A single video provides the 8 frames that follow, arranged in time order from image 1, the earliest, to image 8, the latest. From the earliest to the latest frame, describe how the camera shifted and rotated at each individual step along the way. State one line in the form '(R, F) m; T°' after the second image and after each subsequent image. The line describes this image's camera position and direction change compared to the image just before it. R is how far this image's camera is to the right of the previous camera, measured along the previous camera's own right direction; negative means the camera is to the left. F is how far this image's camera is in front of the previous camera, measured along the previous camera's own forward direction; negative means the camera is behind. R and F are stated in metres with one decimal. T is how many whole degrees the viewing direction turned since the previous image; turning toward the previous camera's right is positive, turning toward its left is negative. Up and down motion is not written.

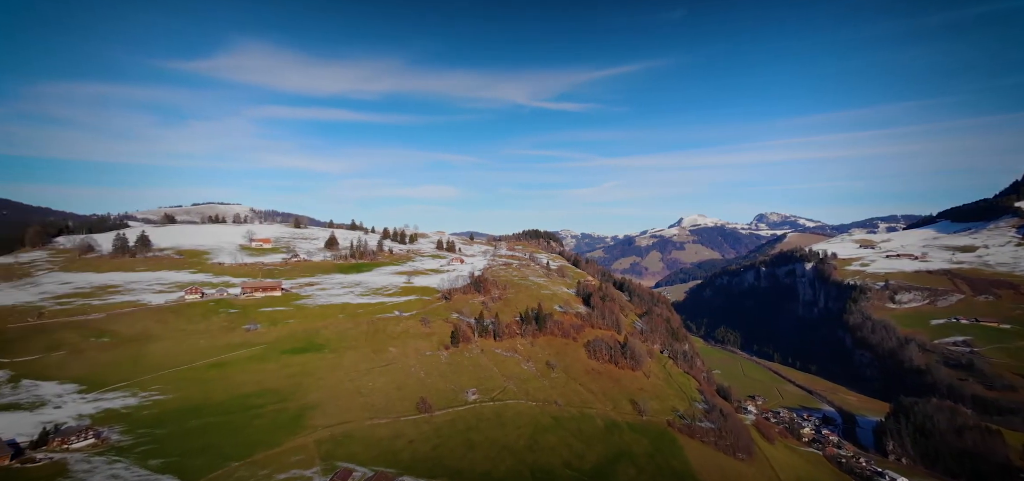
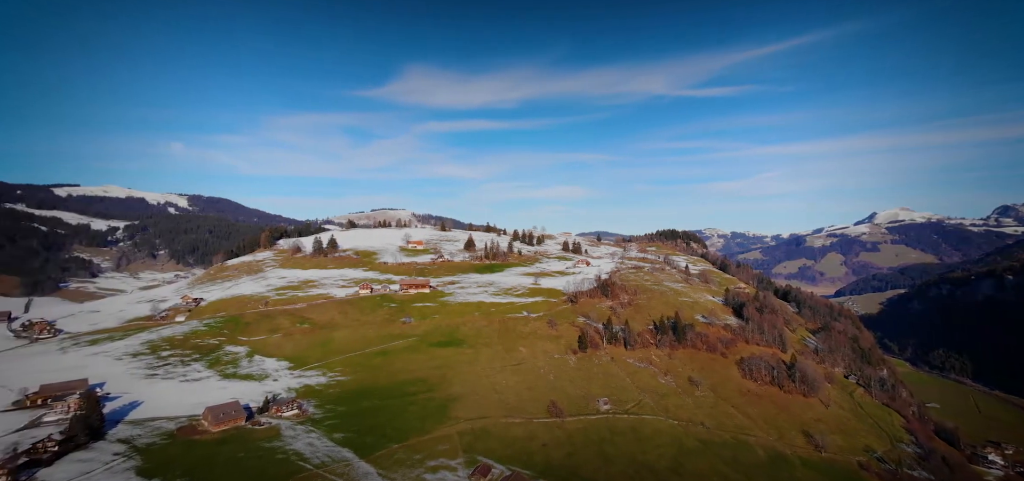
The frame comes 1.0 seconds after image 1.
(+5.3, +4.0) m; -20°
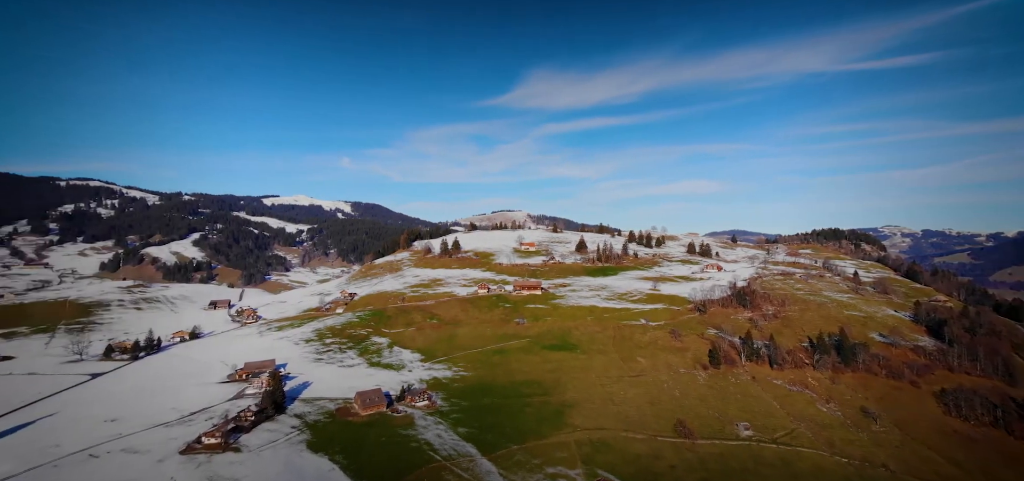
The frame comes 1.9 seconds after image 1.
(+2.5, +5.6) m; -16°
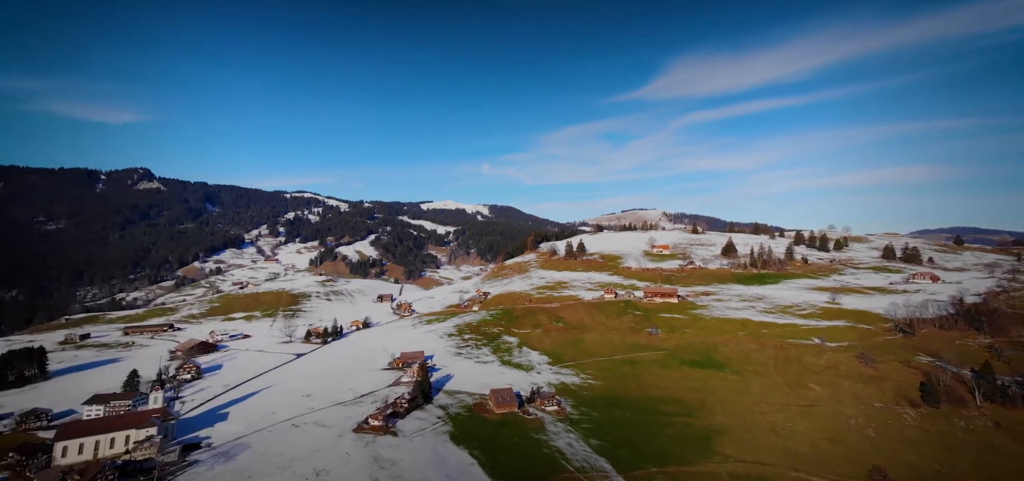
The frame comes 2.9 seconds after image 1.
(+0.5, +6.8) m; -15°
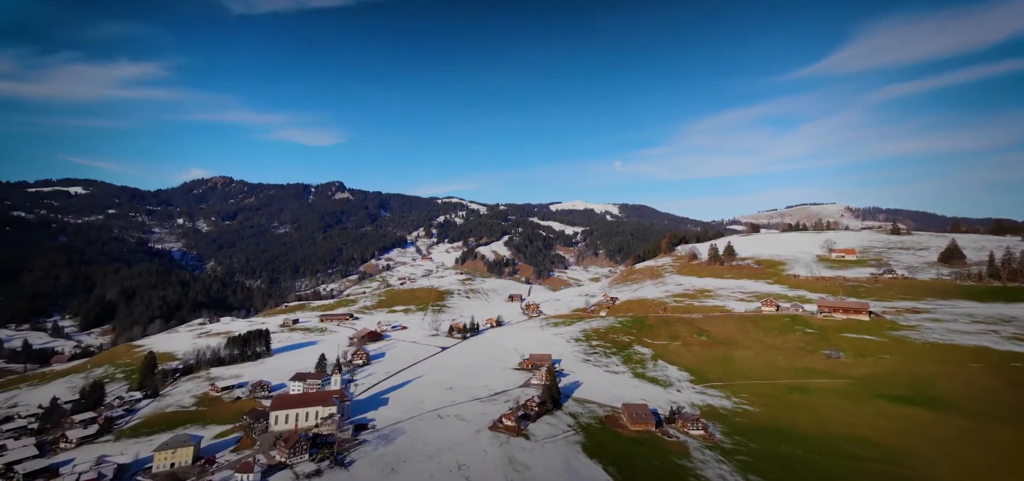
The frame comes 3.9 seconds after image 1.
(-1.4, +5.7) m; -14°
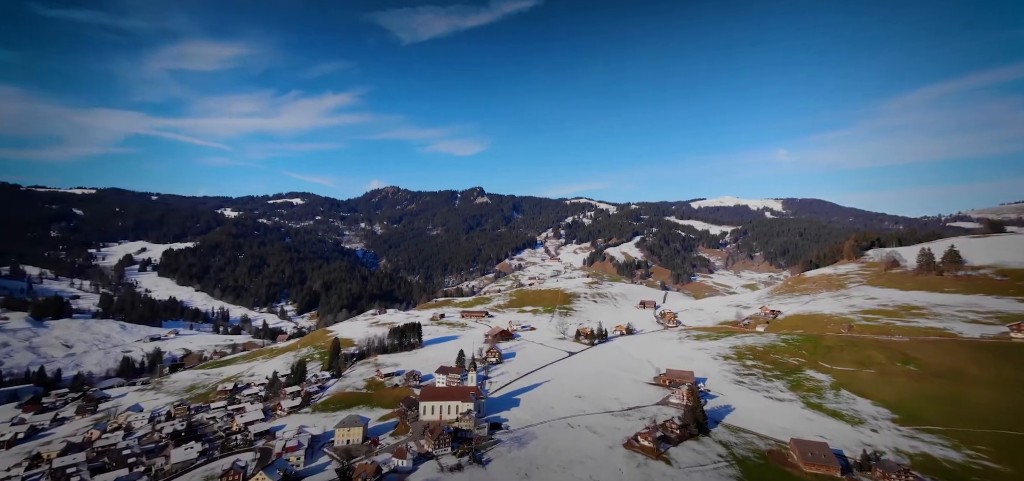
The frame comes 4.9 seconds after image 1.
(-3.8, +7.1) m; -13°
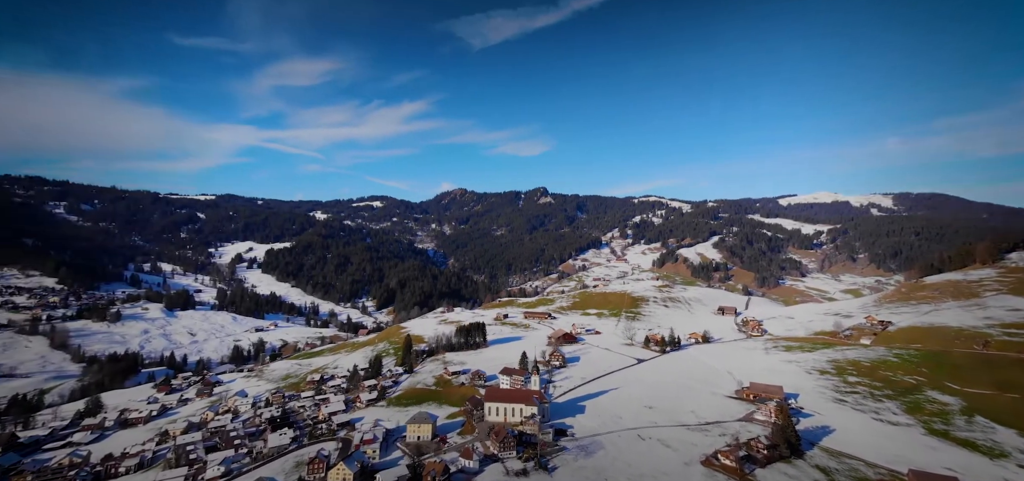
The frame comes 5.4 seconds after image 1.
(-2.0, +4.5) m; -6°
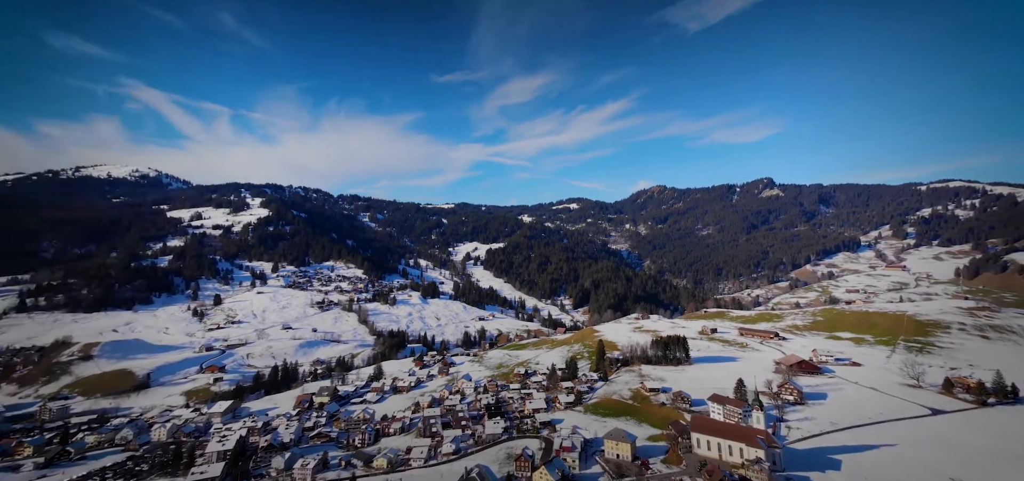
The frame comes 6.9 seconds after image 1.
(-6.2, +15.9) m; -21°
